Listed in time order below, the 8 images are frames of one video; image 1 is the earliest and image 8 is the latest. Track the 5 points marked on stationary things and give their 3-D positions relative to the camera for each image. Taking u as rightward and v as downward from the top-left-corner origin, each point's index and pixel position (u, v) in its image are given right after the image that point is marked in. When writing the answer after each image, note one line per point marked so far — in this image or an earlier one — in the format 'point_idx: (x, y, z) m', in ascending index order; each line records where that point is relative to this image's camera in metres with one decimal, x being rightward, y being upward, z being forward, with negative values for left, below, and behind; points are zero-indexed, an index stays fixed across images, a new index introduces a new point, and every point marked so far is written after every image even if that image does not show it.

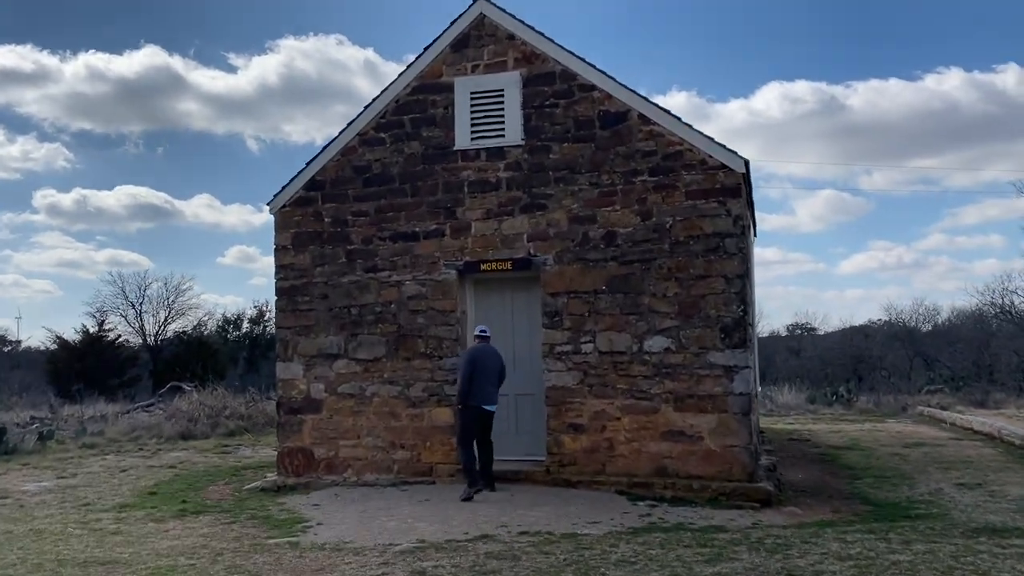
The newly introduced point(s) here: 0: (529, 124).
0: (+0.2, +1.7, +9.2) m
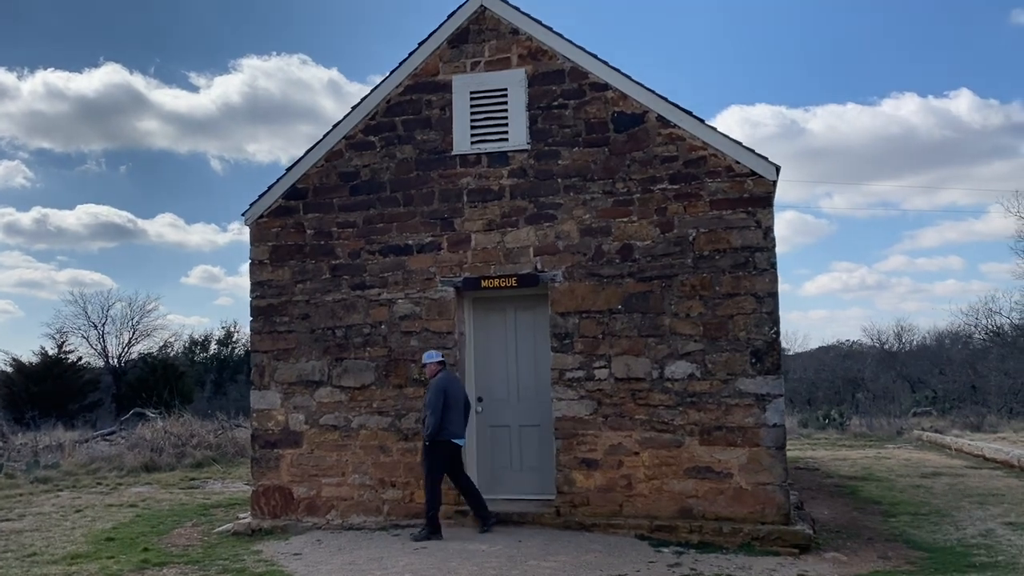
0: (+0.2, +1.5, +8.3) m
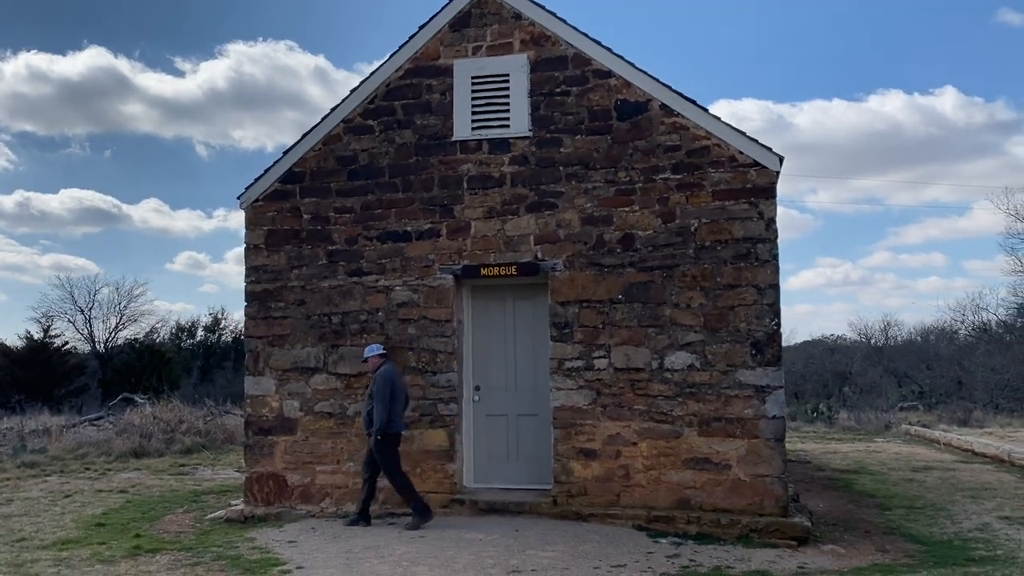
0: (+0.2, +1.6, +8.2) m
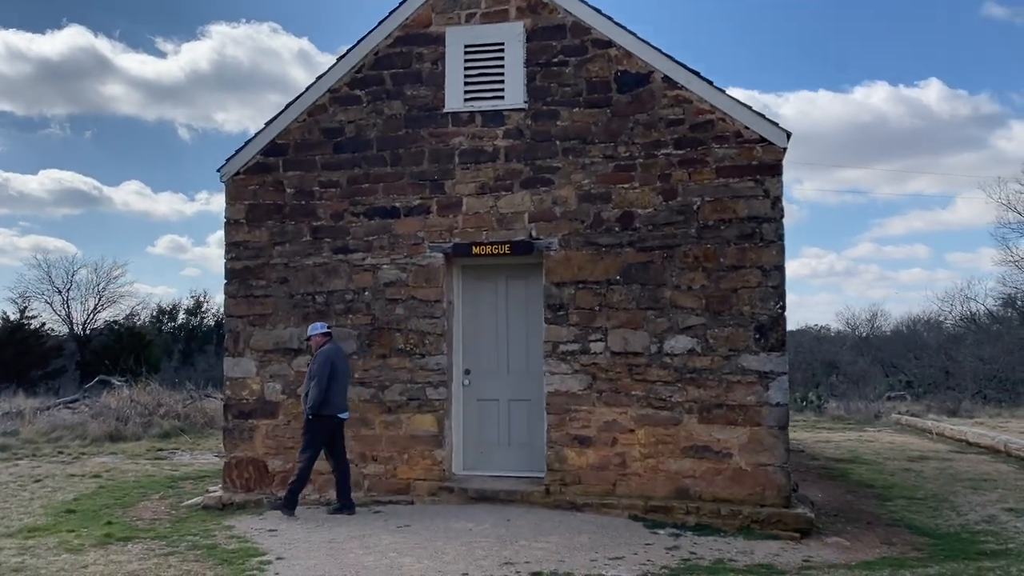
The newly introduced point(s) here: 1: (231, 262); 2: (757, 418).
0: (+0.2, +1.8, +7.8) m
1: (-2.7, +0.3, +8.4) m
2: (+2.0, -1.1, +7.2) m
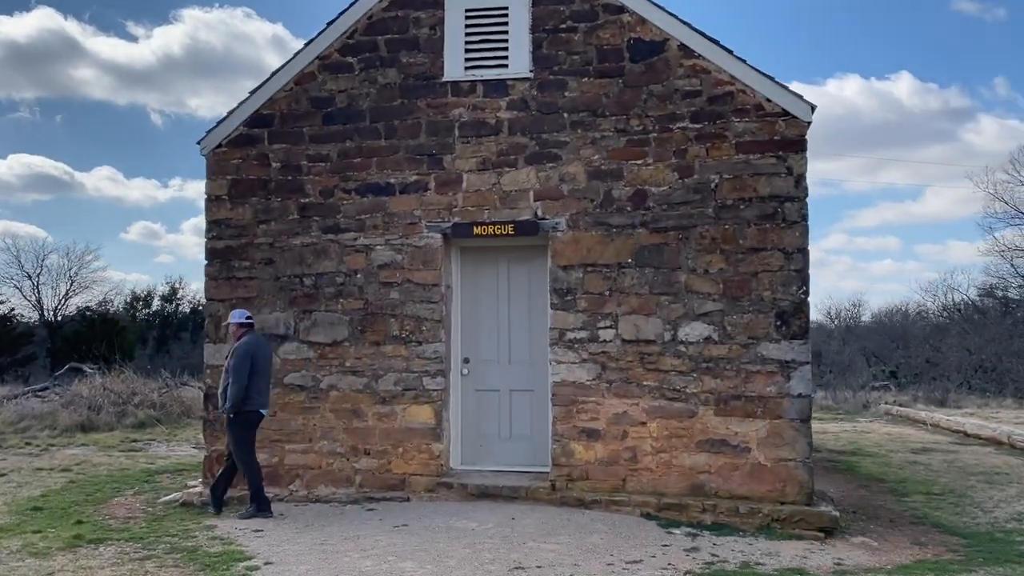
0: (+0.2, +2.0, +7.3) m
1: (-2.6, +0.4, +7.8) m
2: (+2.0, -0.9, +6.8) m
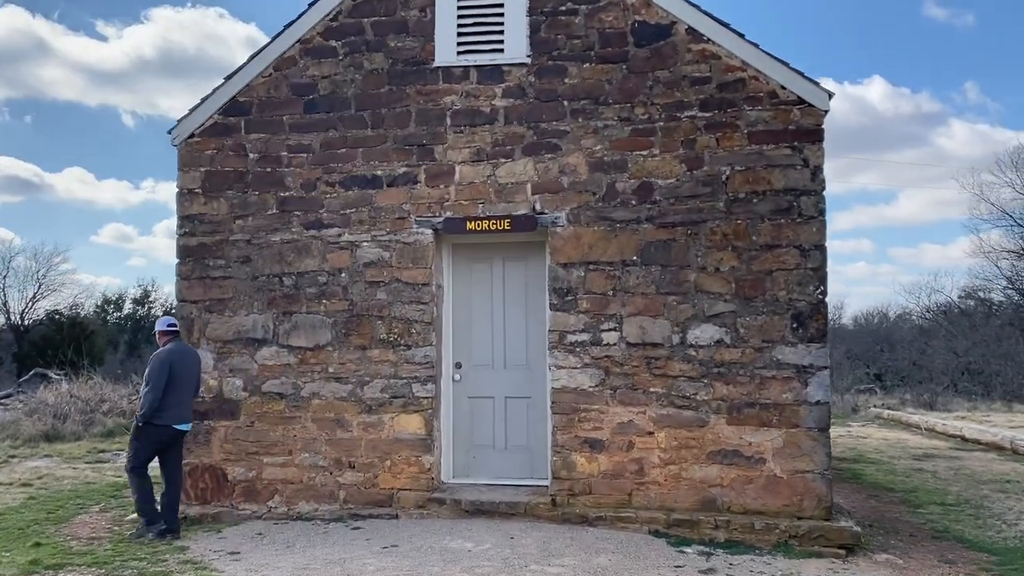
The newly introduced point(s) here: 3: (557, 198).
0: (+0.2, +2.0, +6.8) m
1: (-2.7, +0.4, +7.2) m
2: (+2.0, -0.9, +6.3) m
3: (+0.3, +0.7, +6.7) m
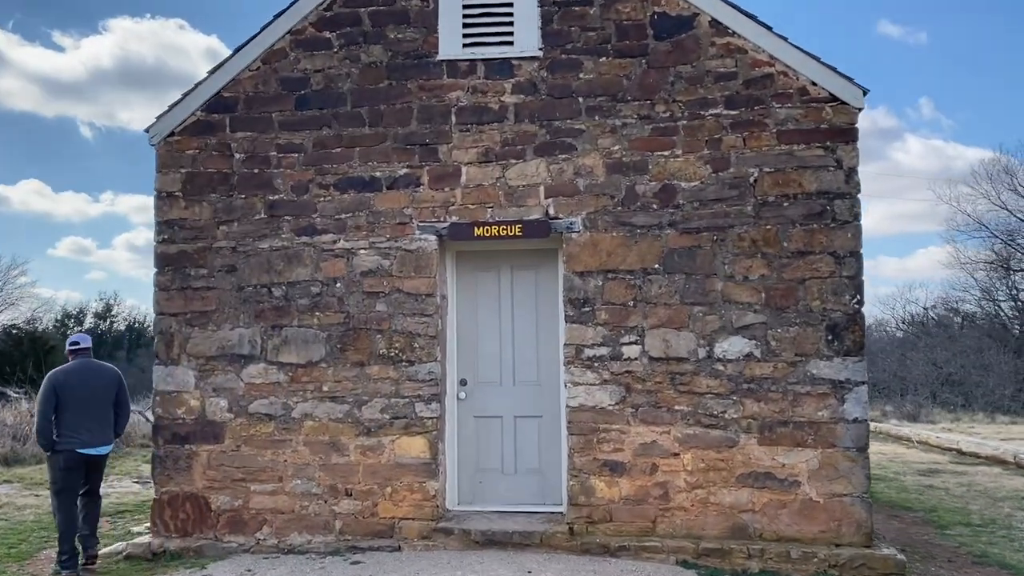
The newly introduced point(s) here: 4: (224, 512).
0: (+0.3, +1.9, +6.4) m
1: (-2.6, +0.3, +6.6) m
2: (+2.1, -1.0, +5.9) m
3: (+0.4, +0.6, +6.3) m
4: (-2.1, -1.6, +6.4) m
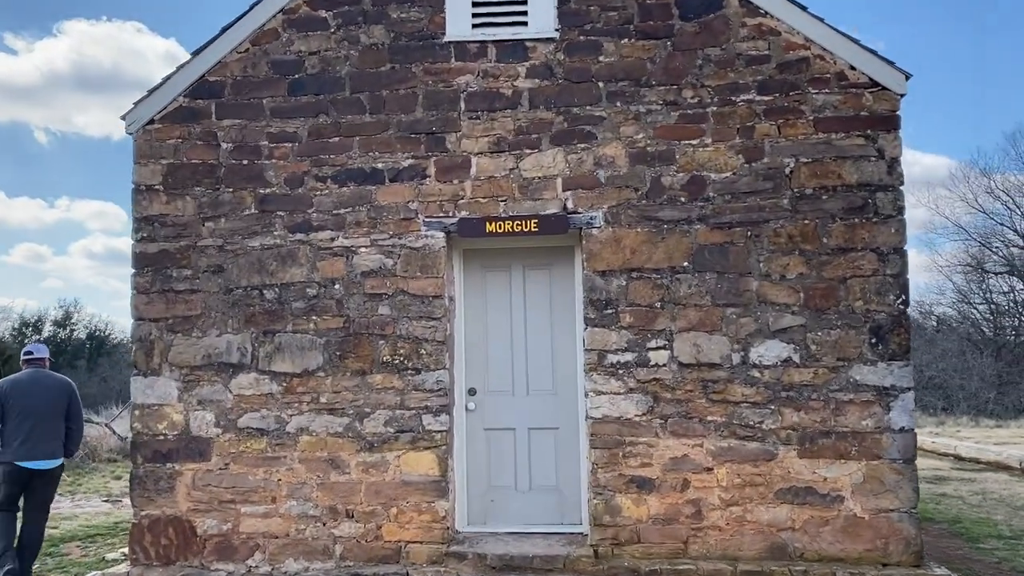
0: (+0.4, +1.9, +5.9) m
1: (-2.5, +0.3, +6.0) m
2: (+2.2, -1.0, +5.4) m
3: (+0.5, +0.6, +5.8) m
4: (-2.0, -1.6, +5.8) m
